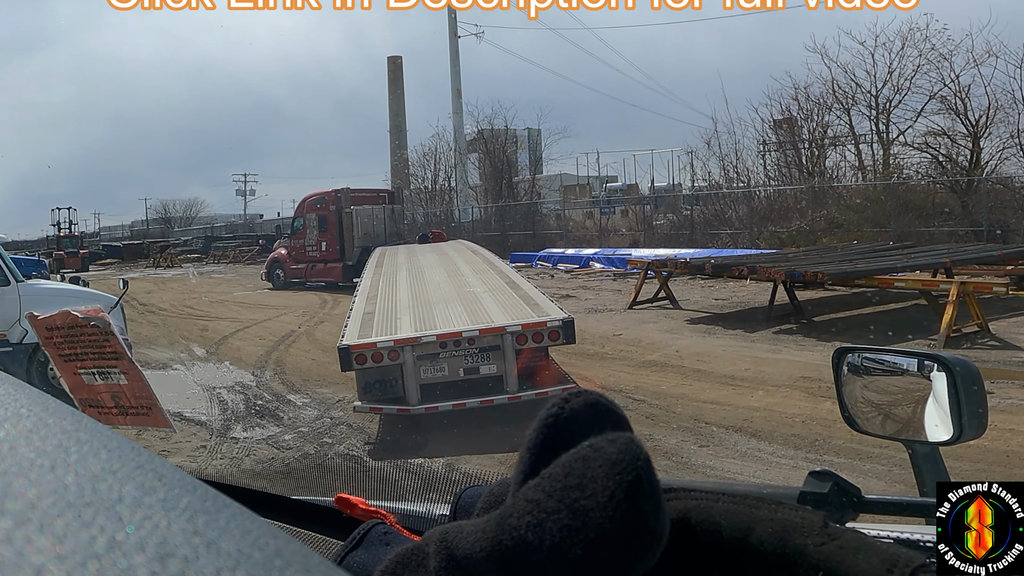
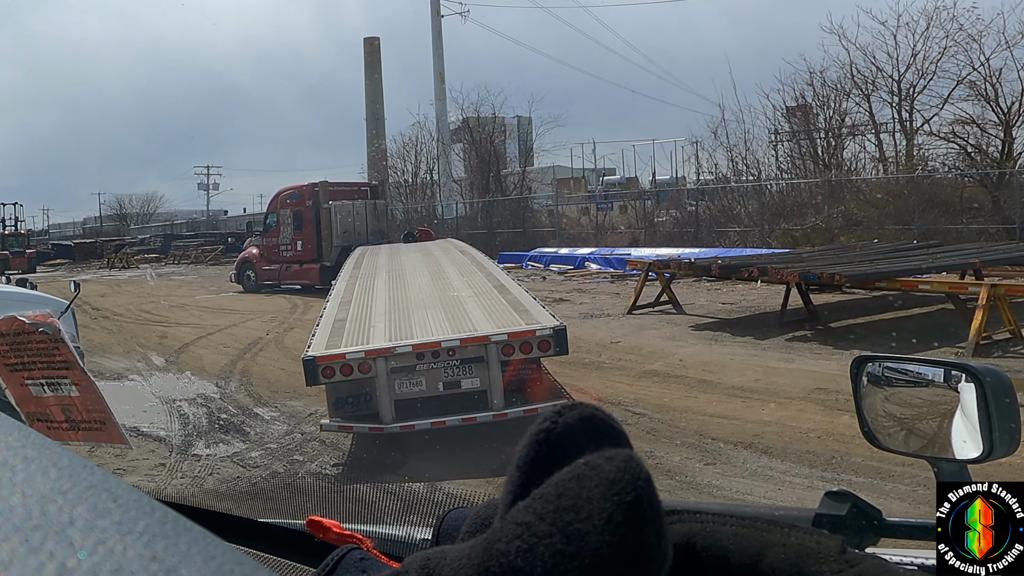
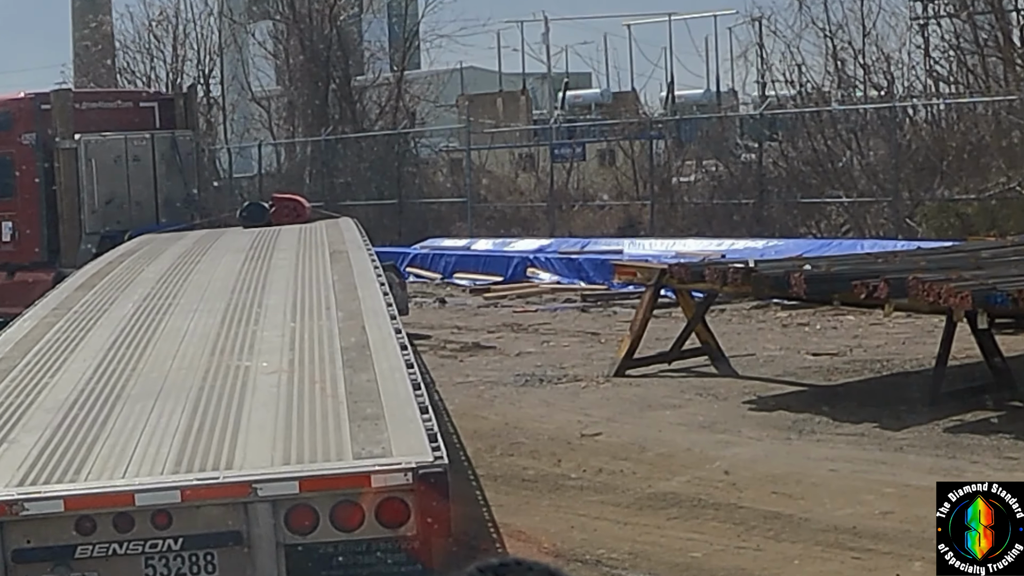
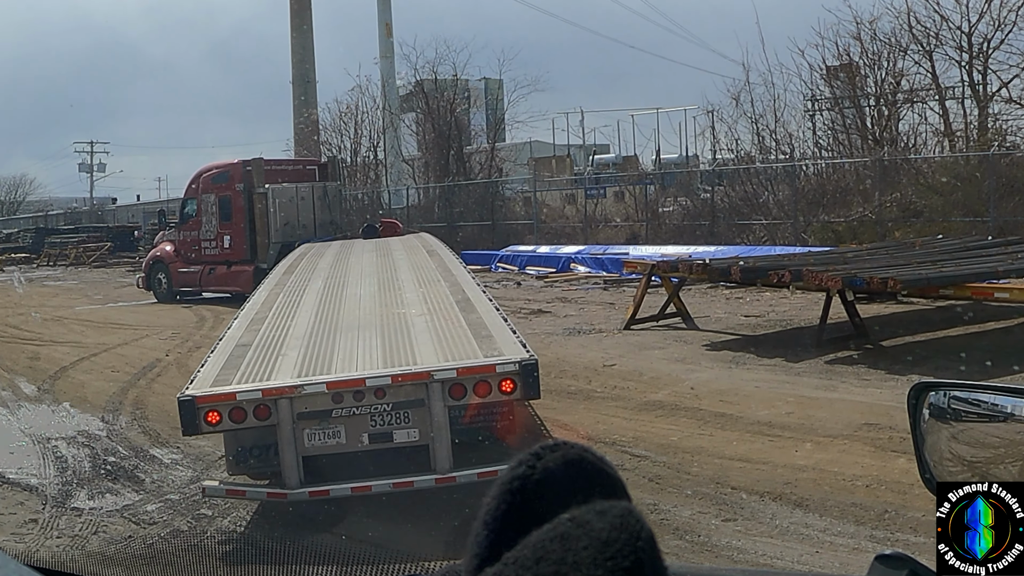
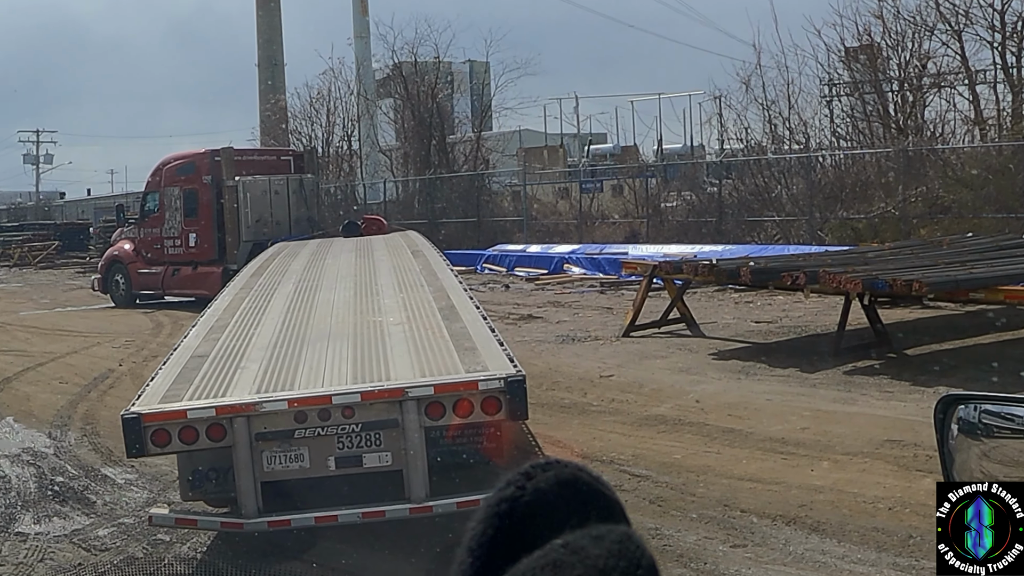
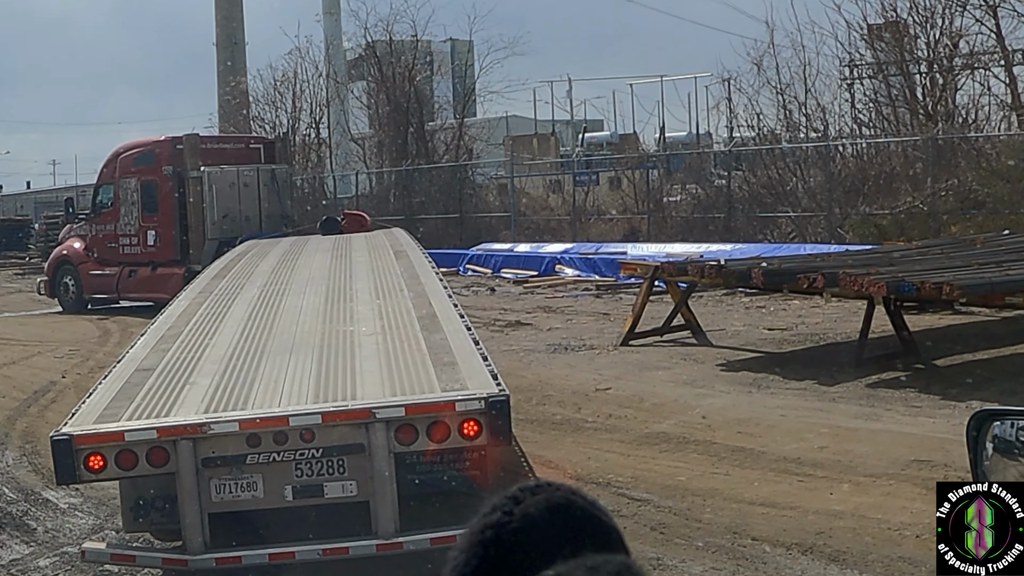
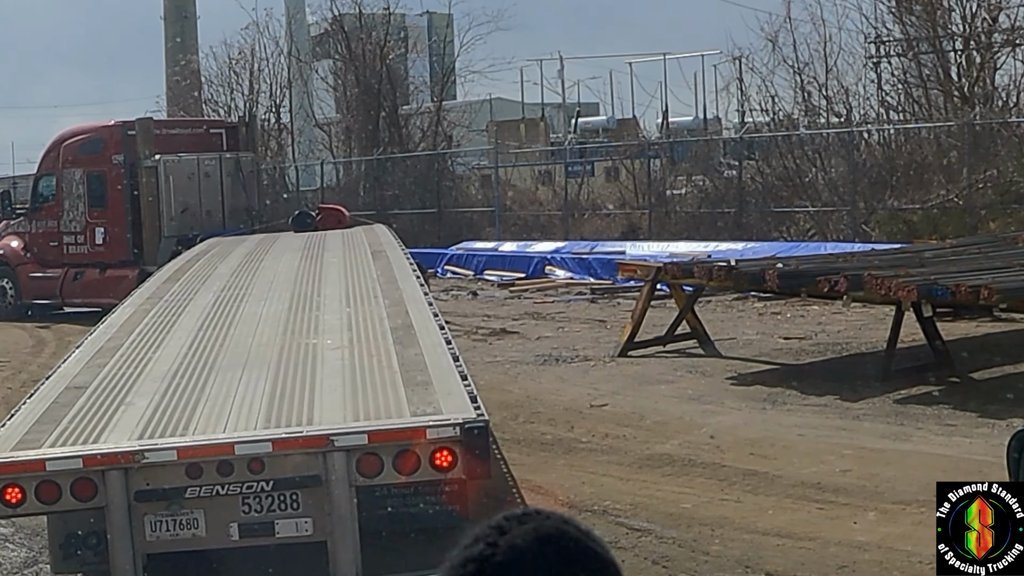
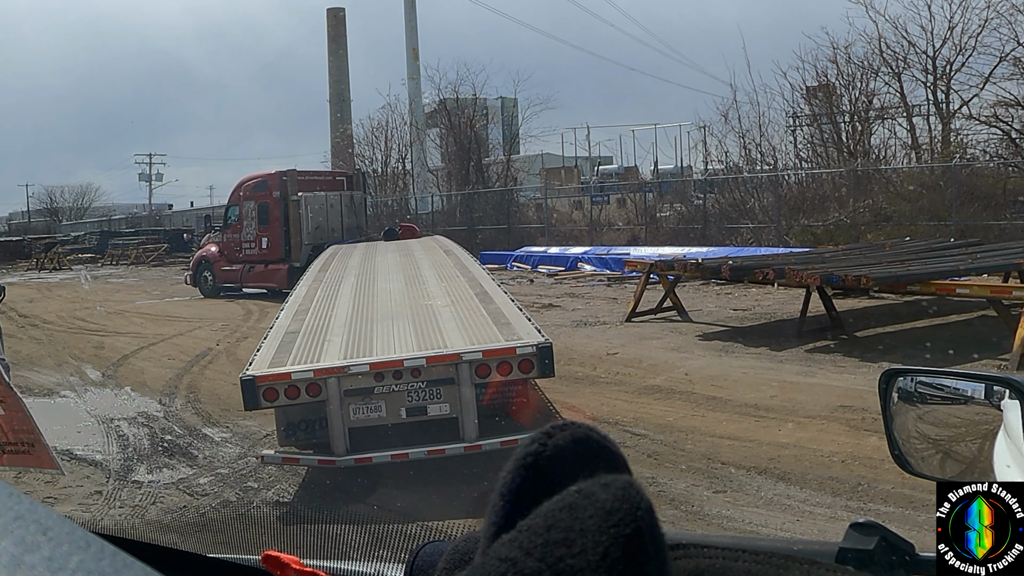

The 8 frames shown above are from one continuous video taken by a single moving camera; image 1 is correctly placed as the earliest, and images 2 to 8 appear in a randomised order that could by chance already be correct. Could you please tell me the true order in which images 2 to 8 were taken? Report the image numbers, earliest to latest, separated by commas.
2, 8, 4, 5, 6, 7, 3
